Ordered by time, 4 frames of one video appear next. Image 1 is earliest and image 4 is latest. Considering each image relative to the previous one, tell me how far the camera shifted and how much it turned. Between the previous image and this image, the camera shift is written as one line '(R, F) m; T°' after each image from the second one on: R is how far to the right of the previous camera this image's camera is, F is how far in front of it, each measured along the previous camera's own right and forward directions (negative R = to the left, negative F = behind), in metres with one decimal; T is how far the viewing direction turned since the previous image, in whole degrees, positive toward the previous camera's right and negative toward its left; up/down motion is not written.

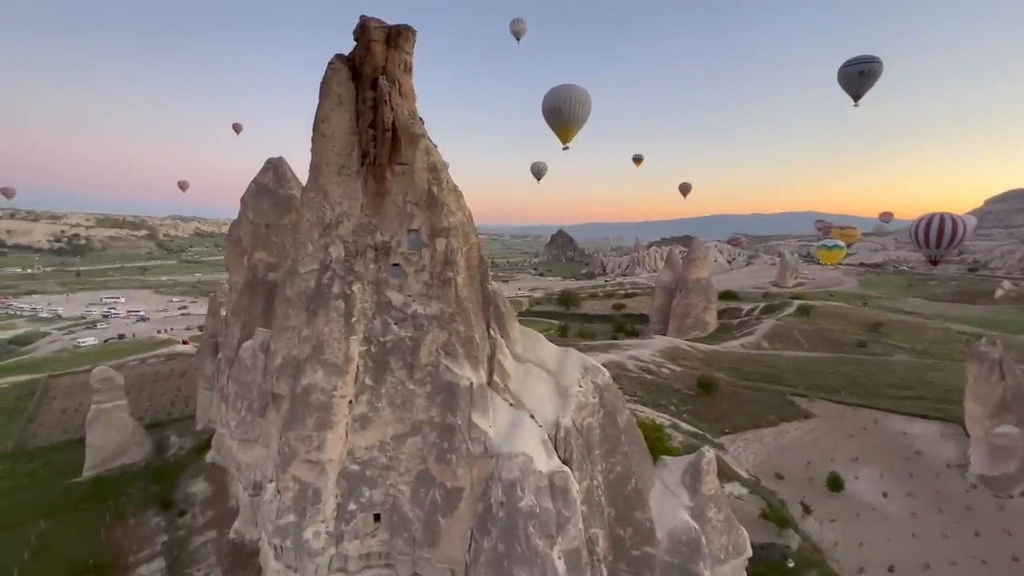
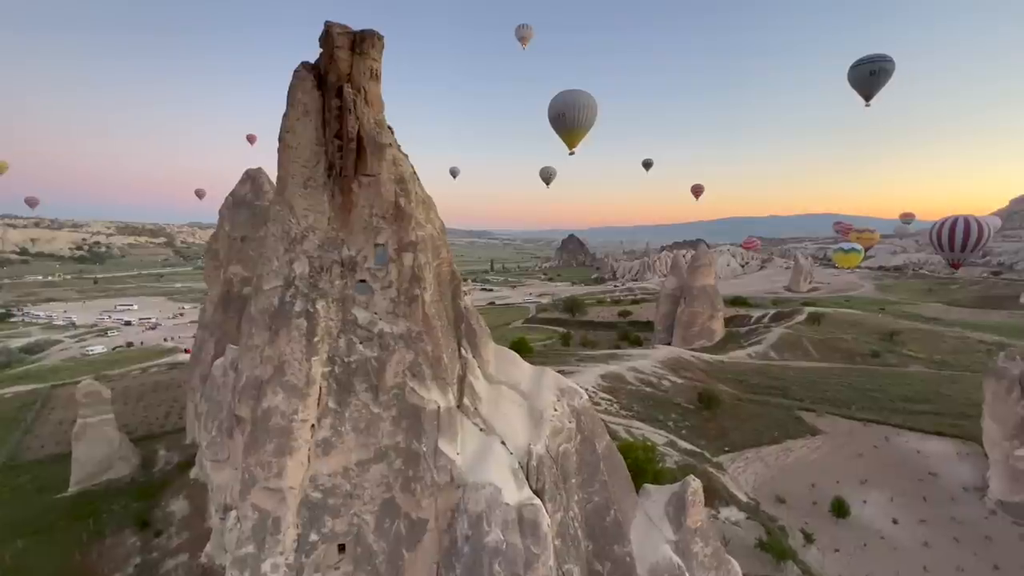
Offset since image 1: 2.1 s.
(+0.8, +0.6) m; -2°
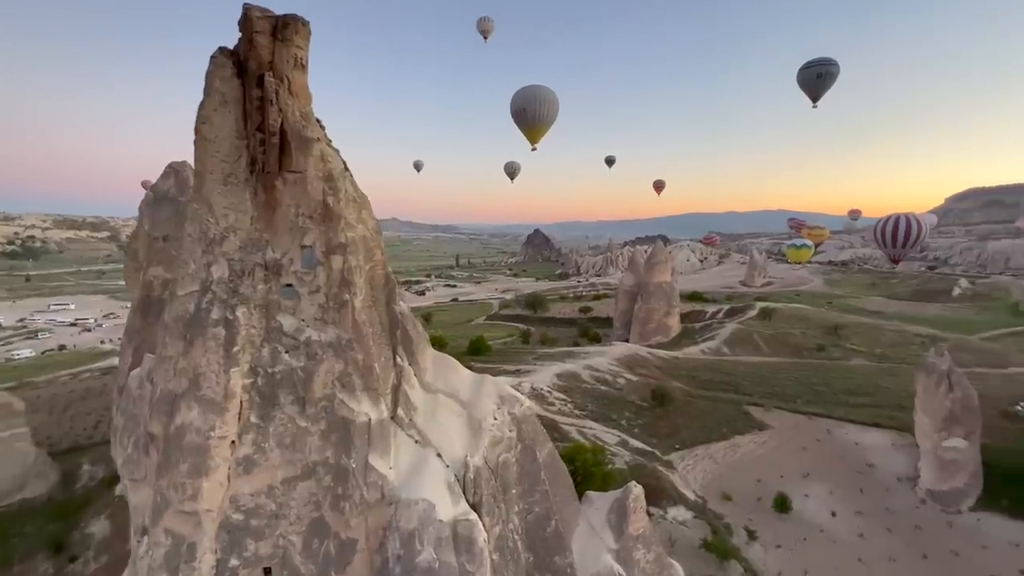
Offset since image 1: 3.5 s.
(+0.6, +0.4) m; +4°
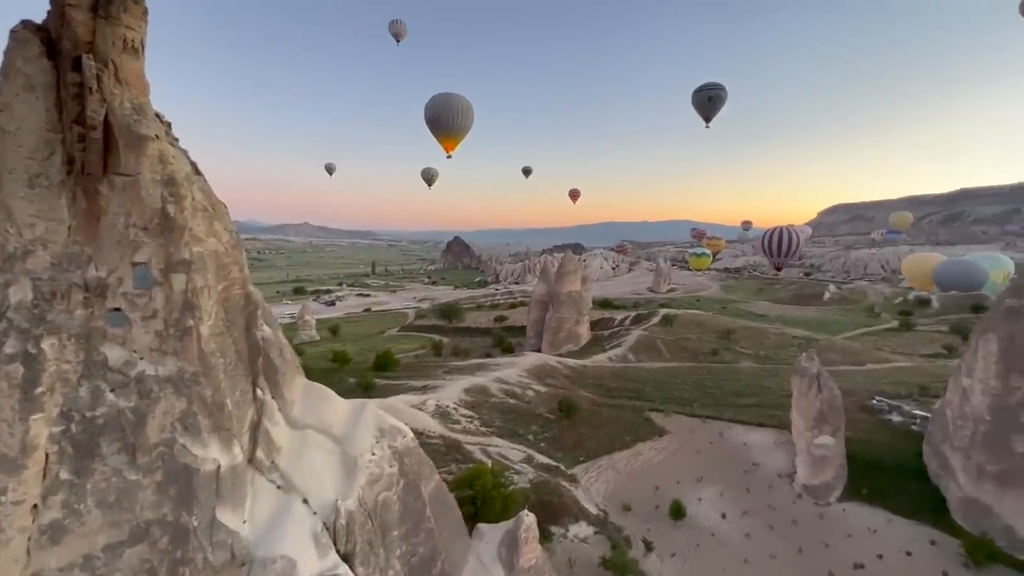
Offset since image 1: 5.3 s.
(+0.7, +0.5) m; +10°
